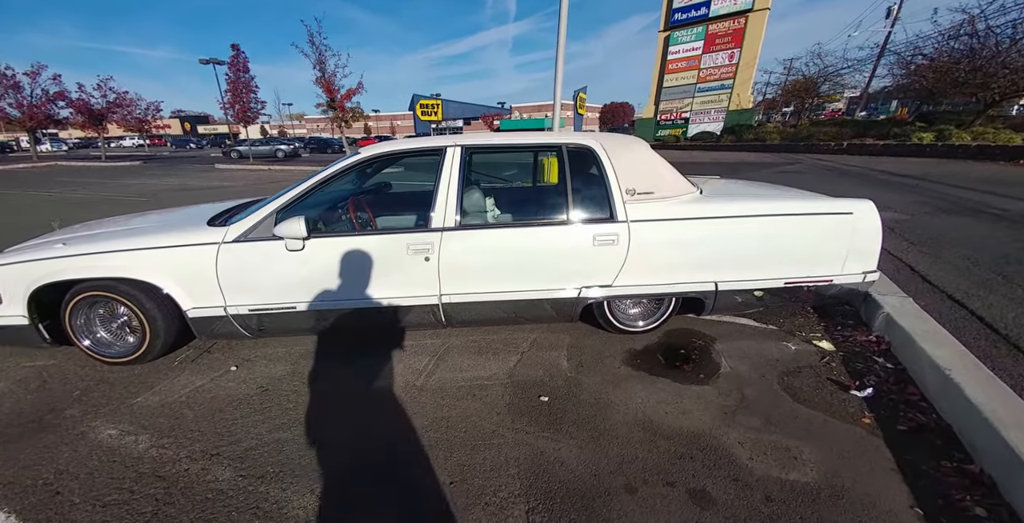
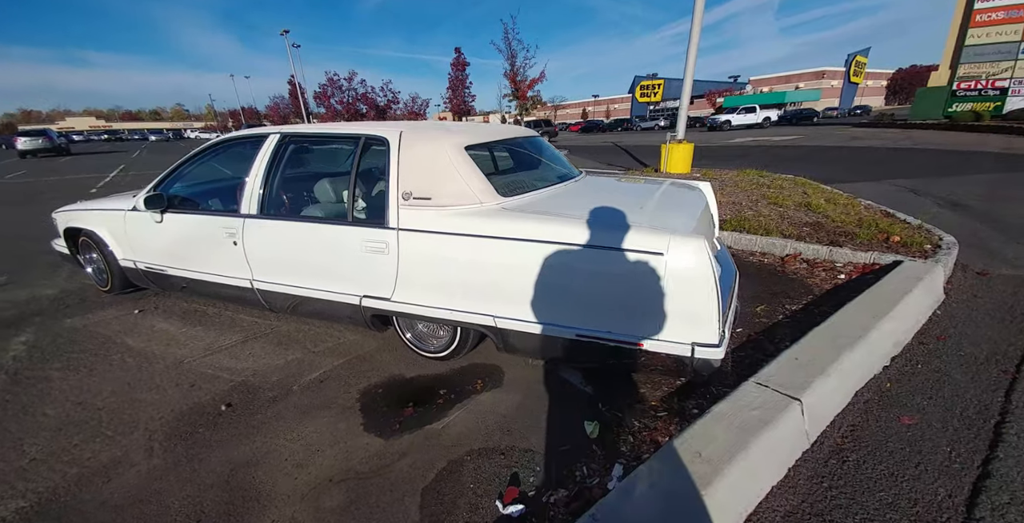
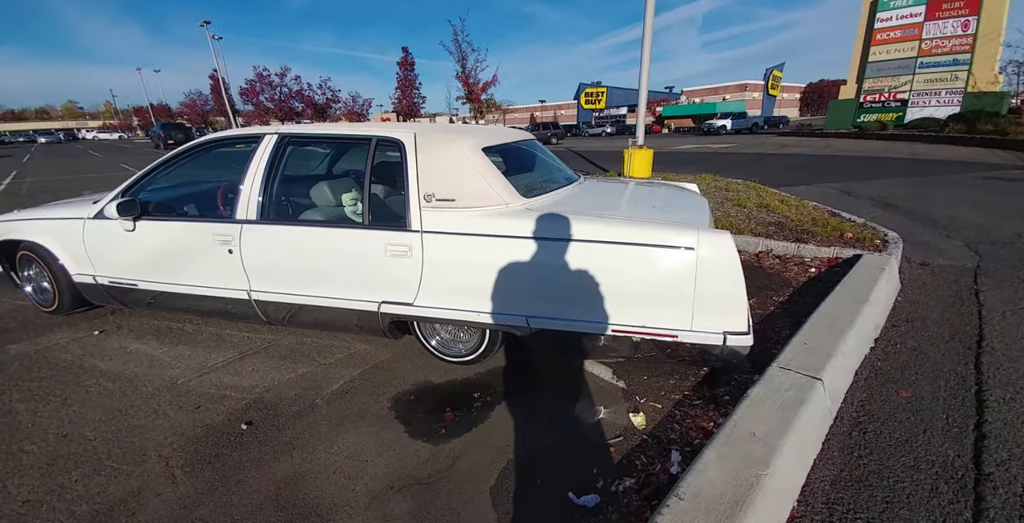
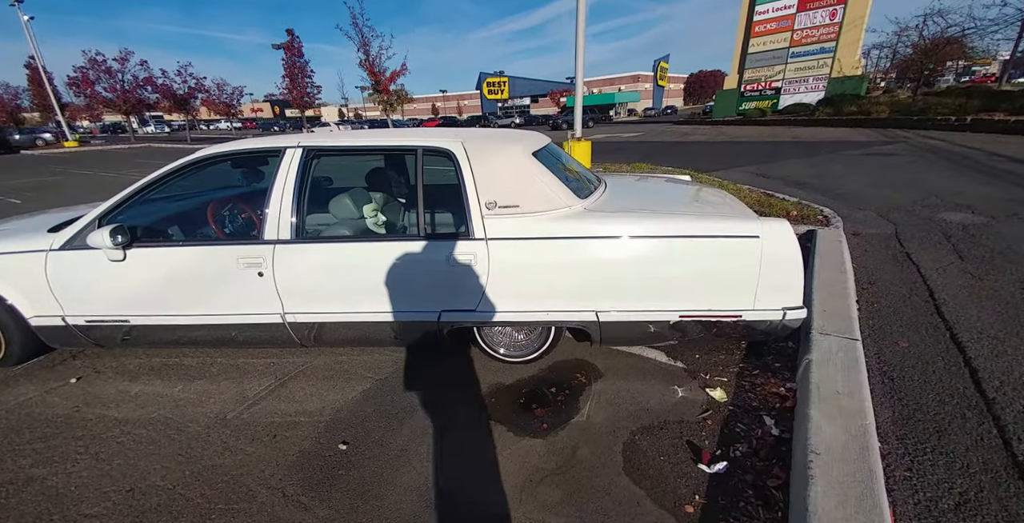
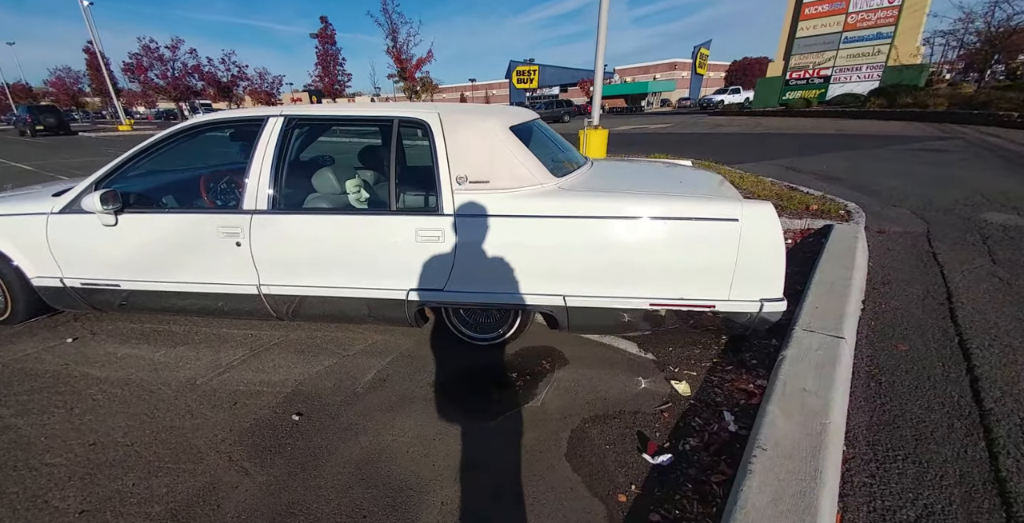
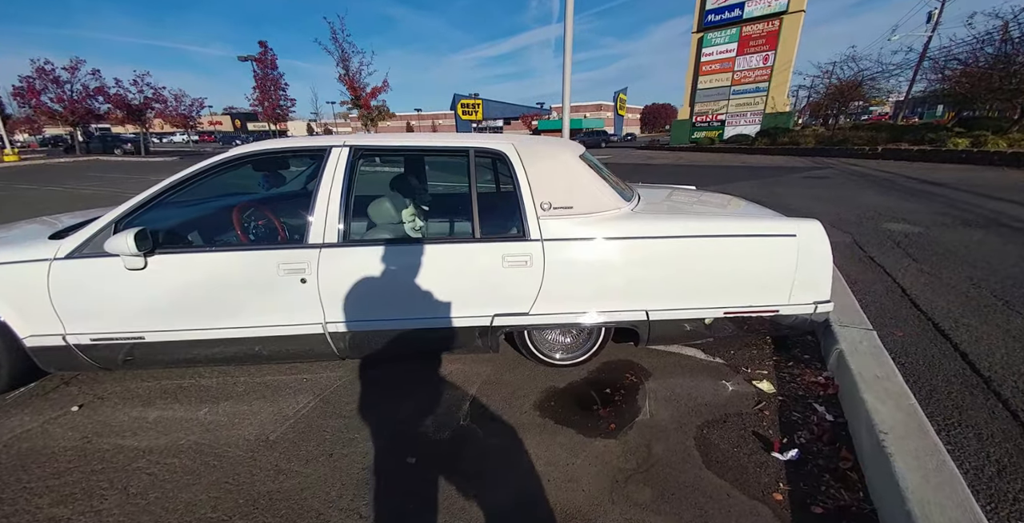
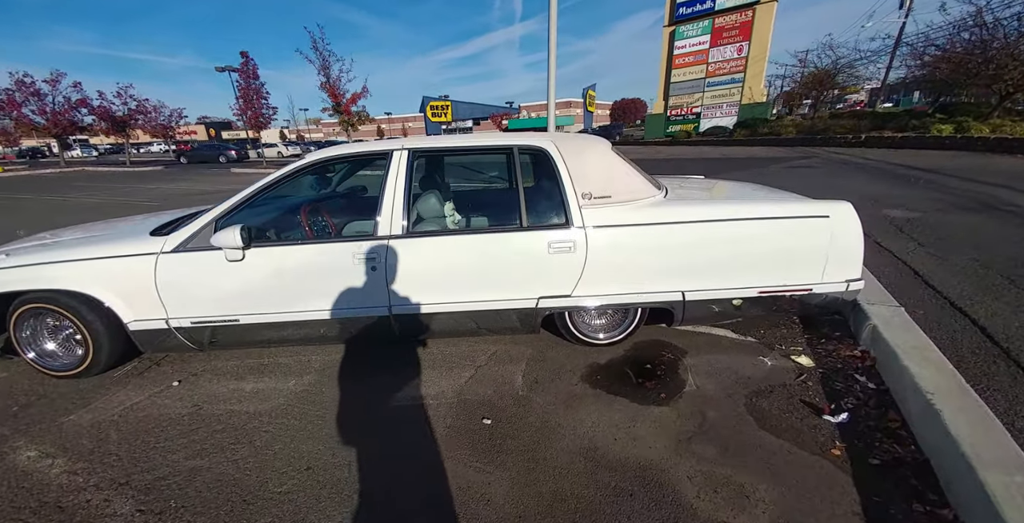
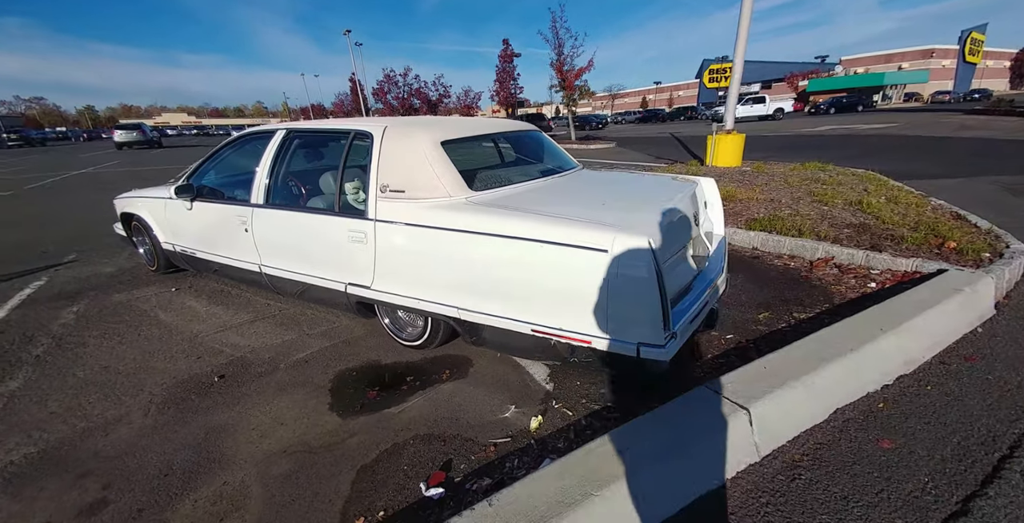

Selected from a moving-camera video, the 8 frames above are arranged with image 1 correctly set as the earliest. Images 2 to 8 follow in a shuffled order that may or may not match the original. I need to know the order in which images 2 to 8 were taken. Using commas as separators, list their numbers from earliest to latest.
7, 6, 4, 5, 3, 2, 8
